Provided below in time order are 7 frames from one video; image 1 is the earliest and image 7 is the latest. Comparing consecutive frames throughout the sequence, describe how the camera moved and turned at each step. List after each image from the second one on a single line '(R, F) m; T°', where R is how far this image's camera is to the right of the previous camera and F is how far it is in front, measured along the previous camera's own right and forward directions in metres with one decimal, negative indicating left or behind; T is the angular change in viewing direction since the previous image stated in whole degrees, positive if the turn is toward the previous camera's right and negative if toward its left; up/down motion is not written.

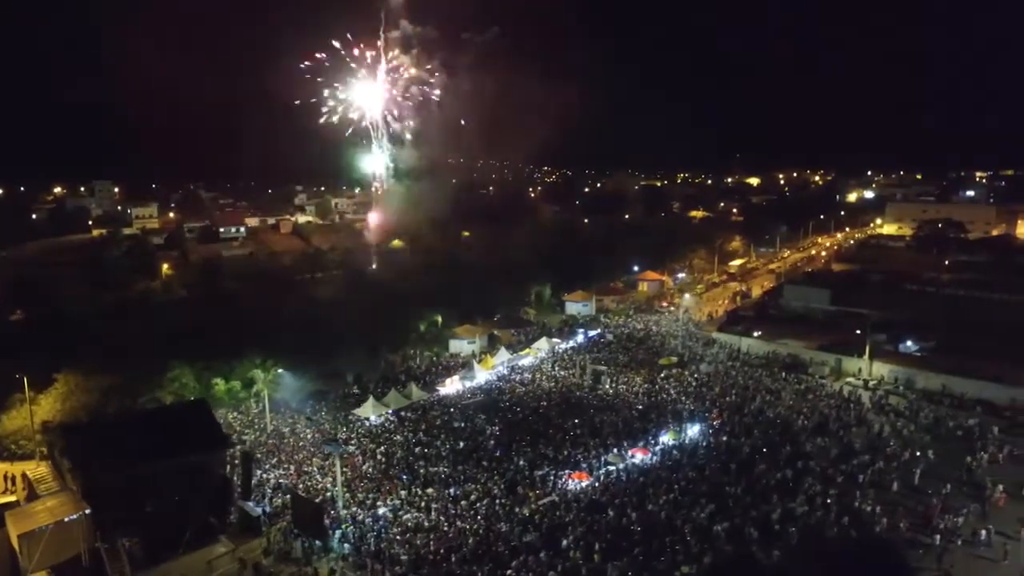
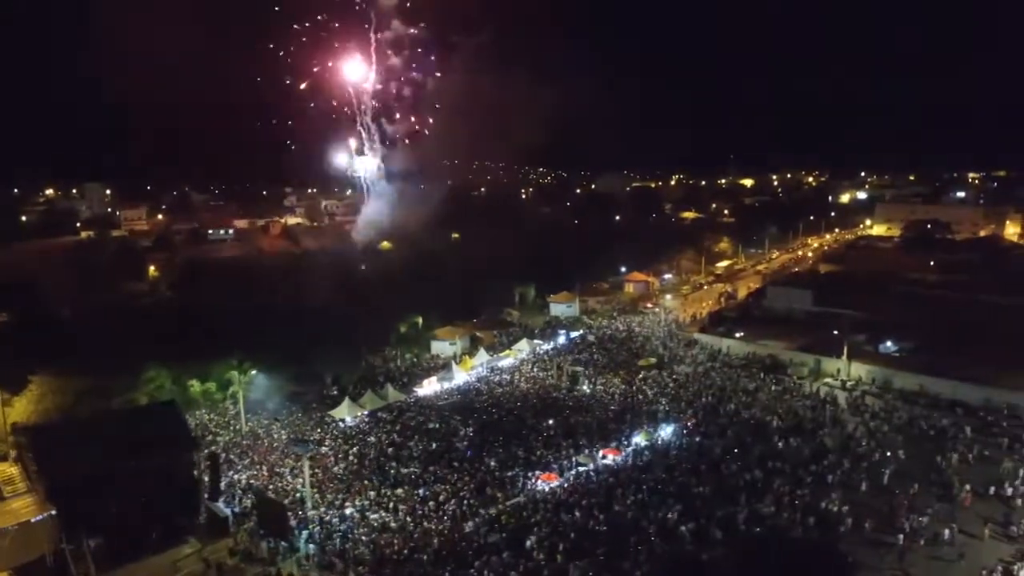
(+0.4, 0.0) m; 0°
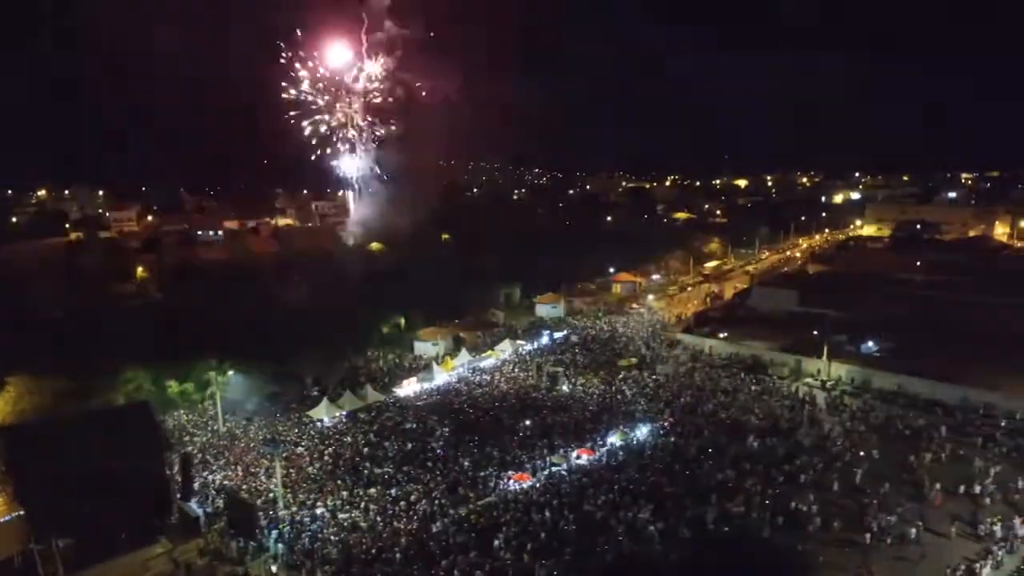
(+0.4, 0.0) m; 0°
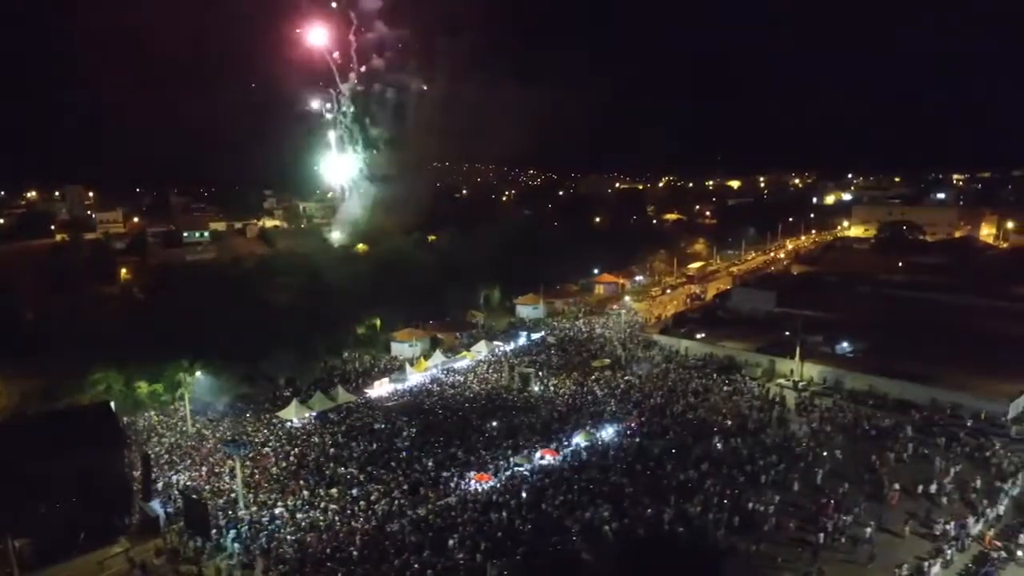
(+0.5, -0.1) m; 0°
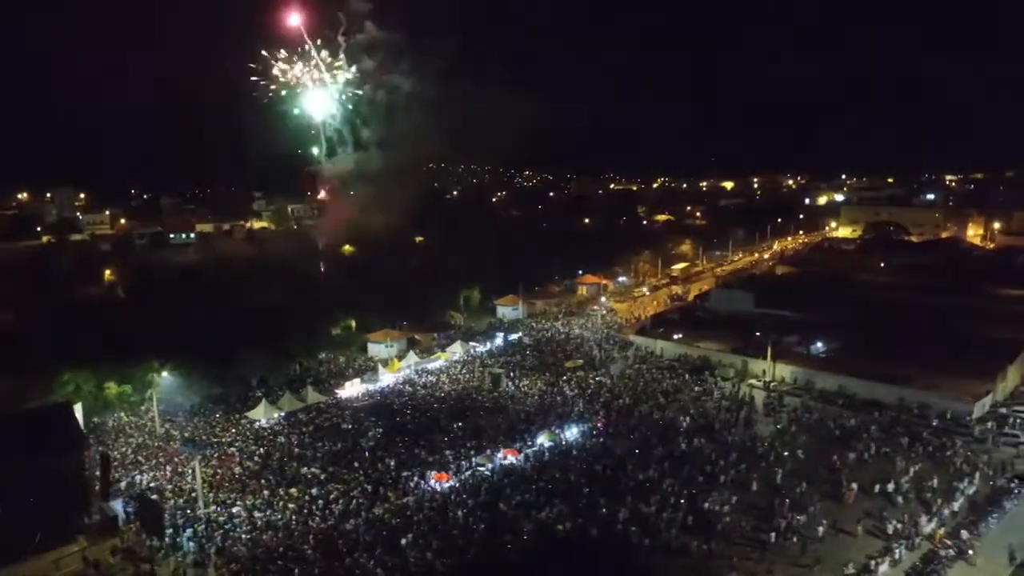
(+0.6, -0.1) m; 0°
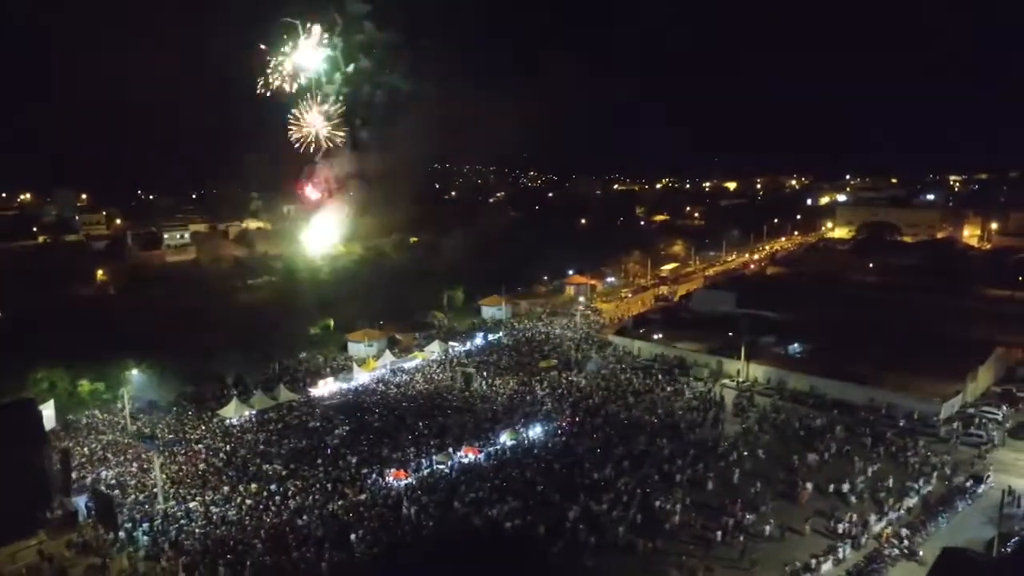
(+0.8, -0.1) m; -1°
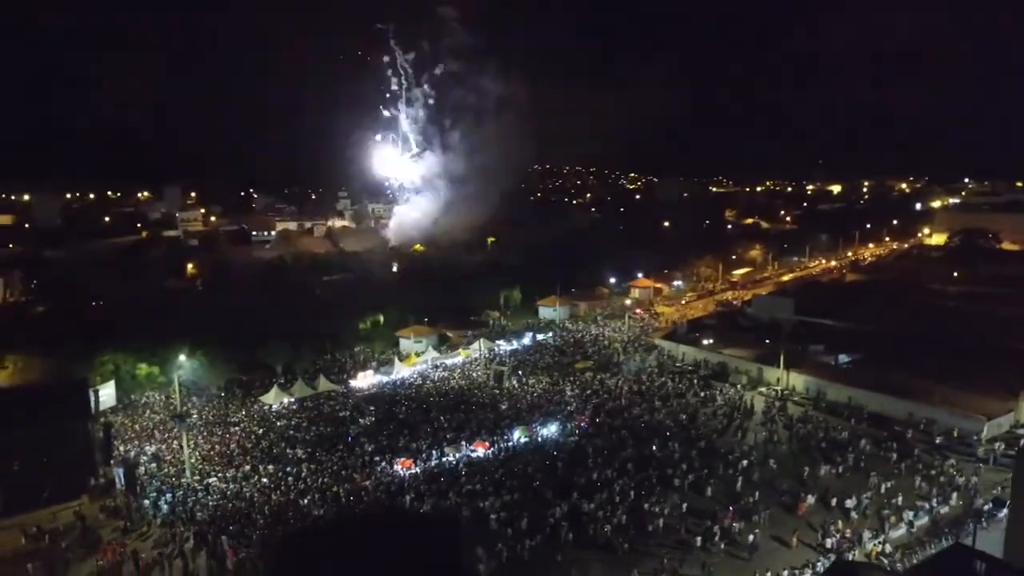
(+1.5, -0.2) m; -8°
